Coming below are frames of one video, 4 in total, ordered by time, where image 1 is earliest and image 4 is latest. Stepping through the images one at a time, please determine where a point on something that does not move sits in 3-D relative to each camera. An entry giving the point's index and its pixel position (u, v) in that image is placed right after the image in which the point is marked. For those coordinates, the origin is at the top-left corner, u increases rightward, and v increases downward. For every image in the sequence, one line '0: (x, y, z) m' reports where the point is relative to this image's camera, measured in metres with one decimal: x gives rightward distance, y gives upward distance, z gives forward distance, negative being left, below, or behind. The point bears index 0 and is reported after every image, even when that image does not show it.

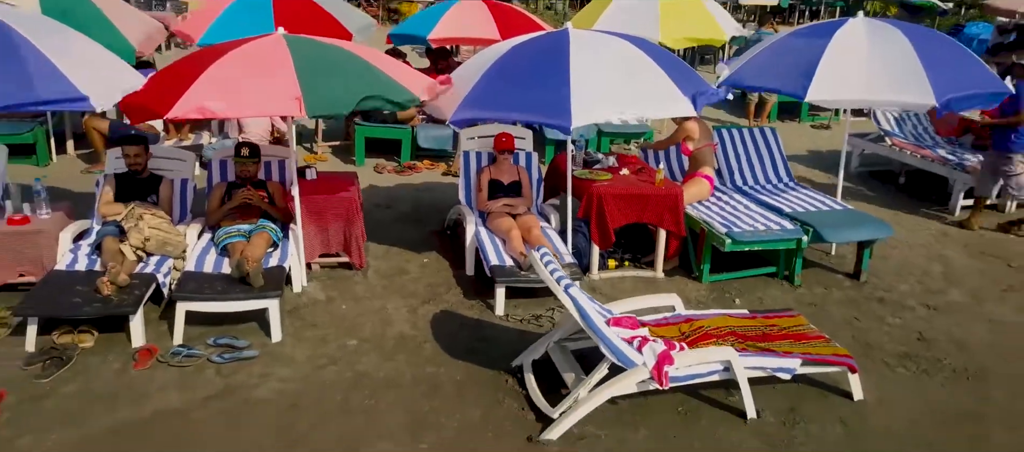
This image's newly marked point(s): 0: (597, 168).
0: (+0.6, +0.4, +4.8) m
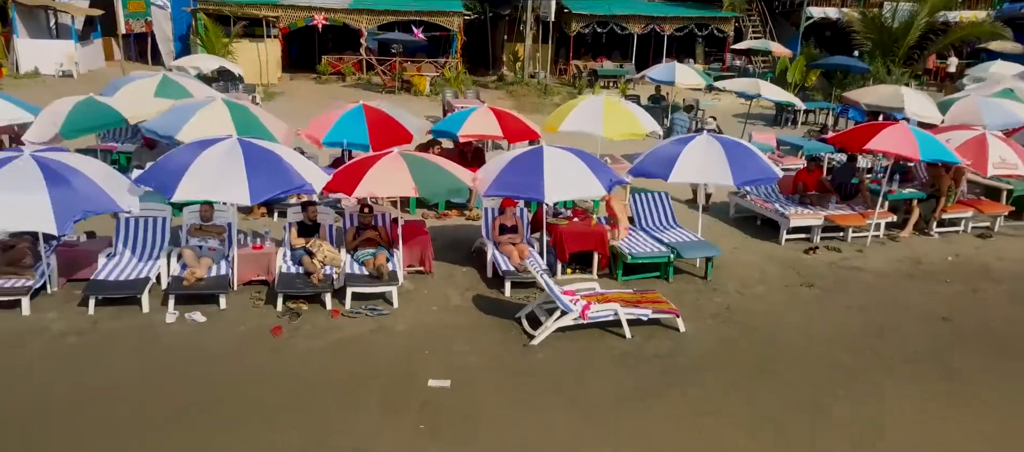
0: (+0.6, +0.1, +8.4) m
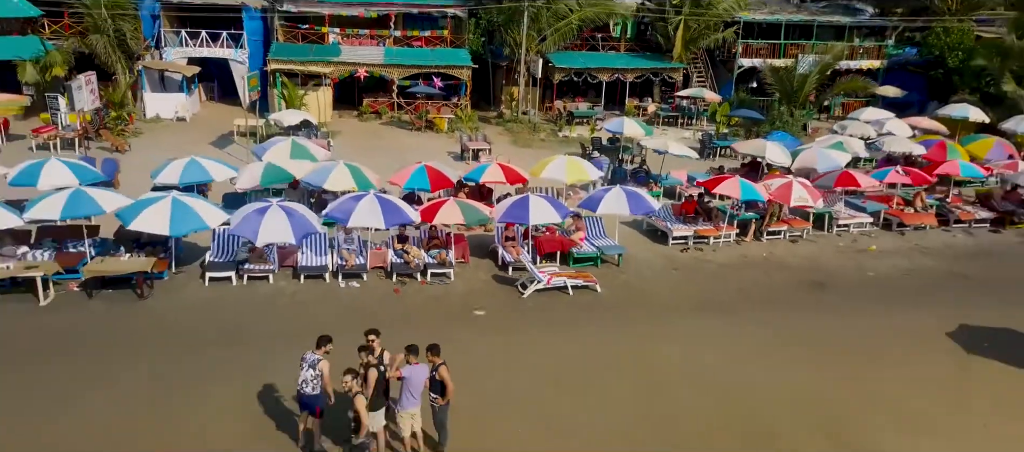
0: (+0.6, -0.1, +14.8) m
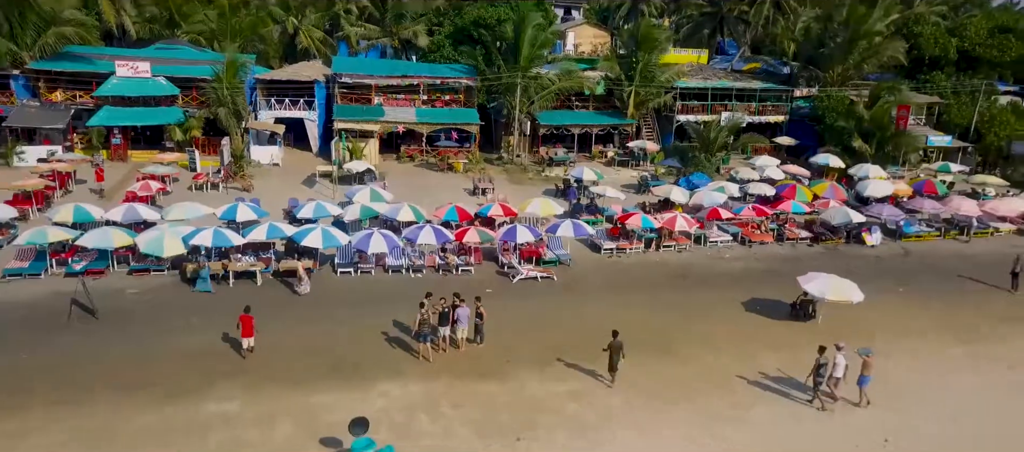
0: (+0.4, -0.7, +25.1) m
